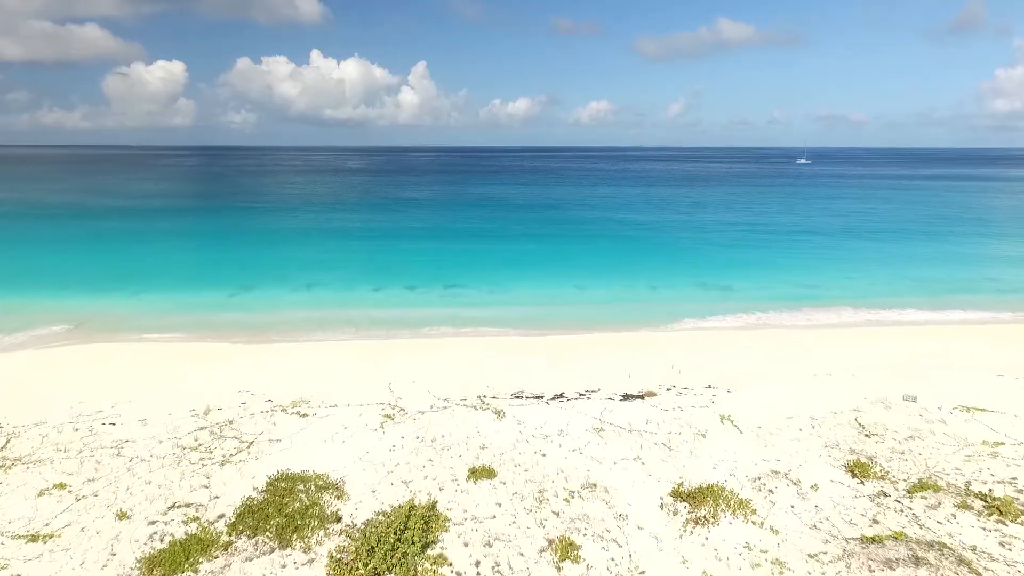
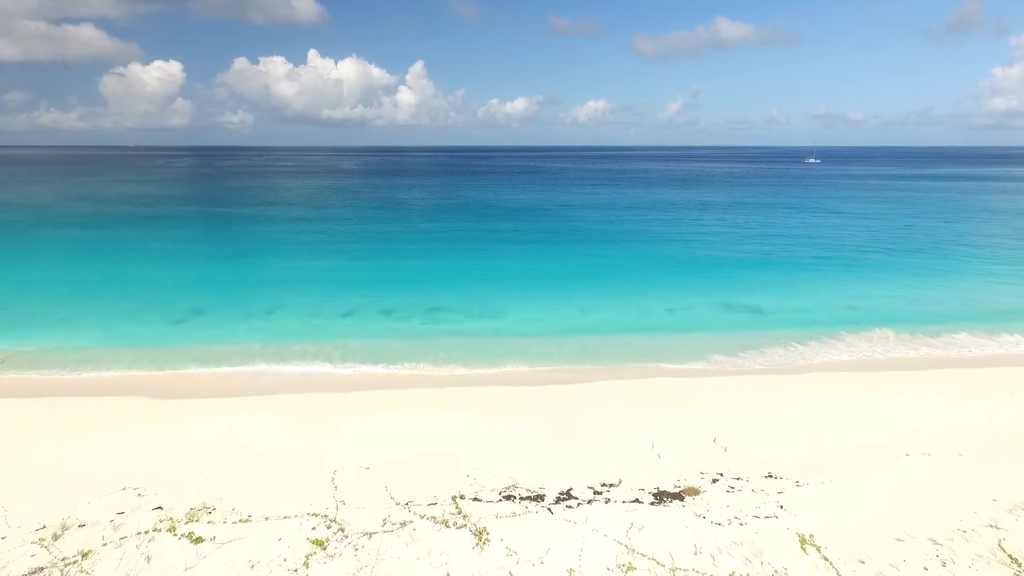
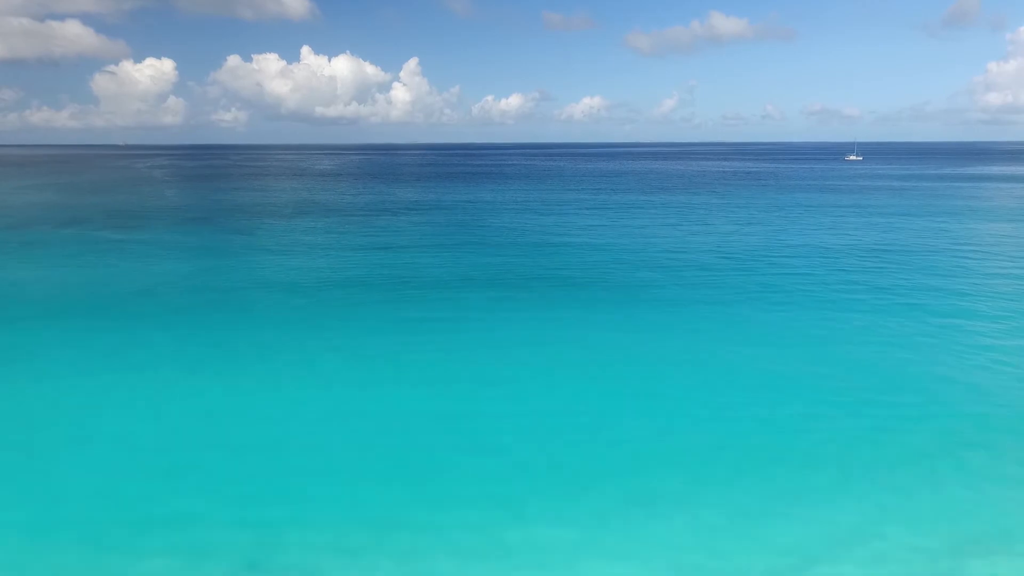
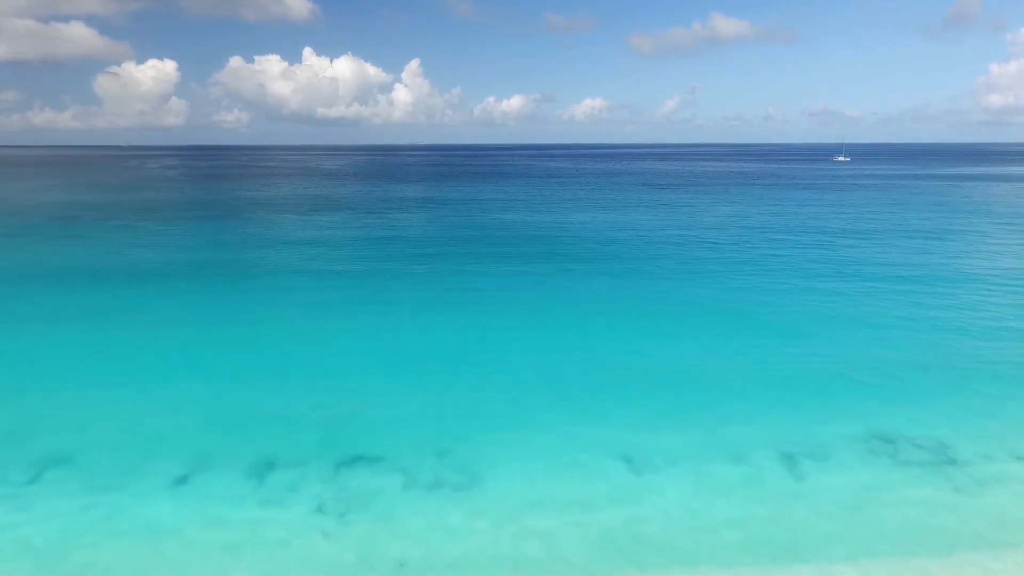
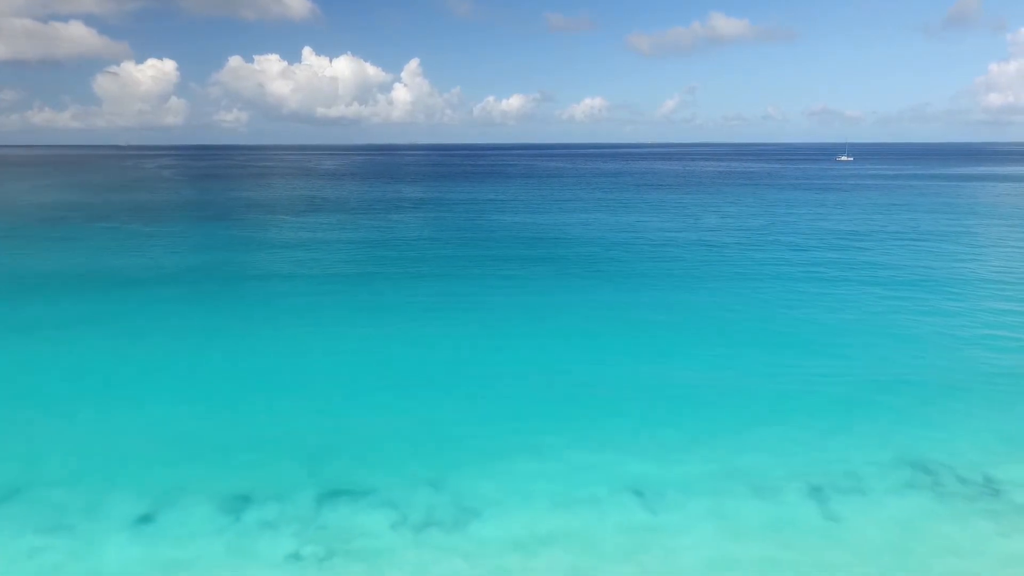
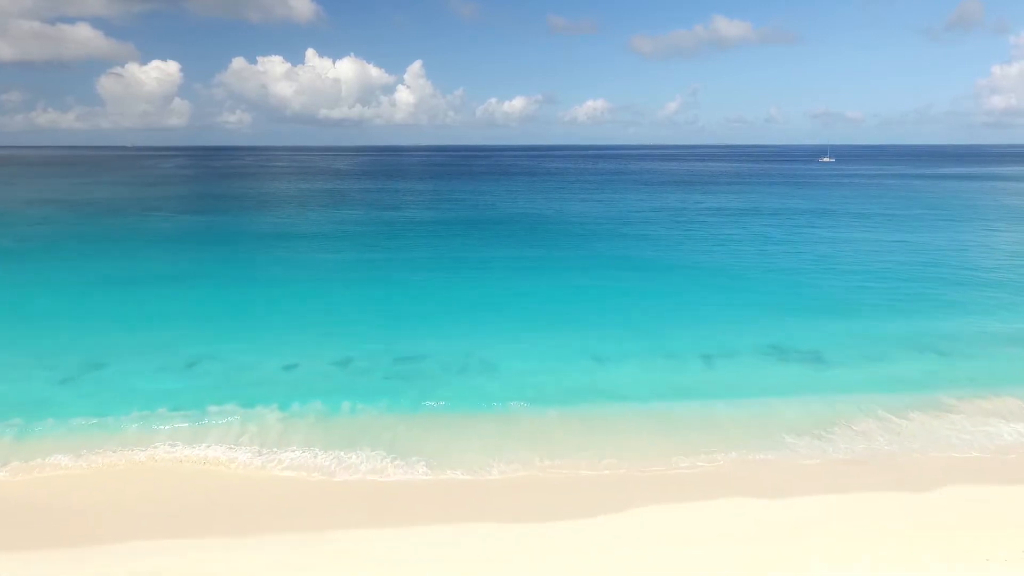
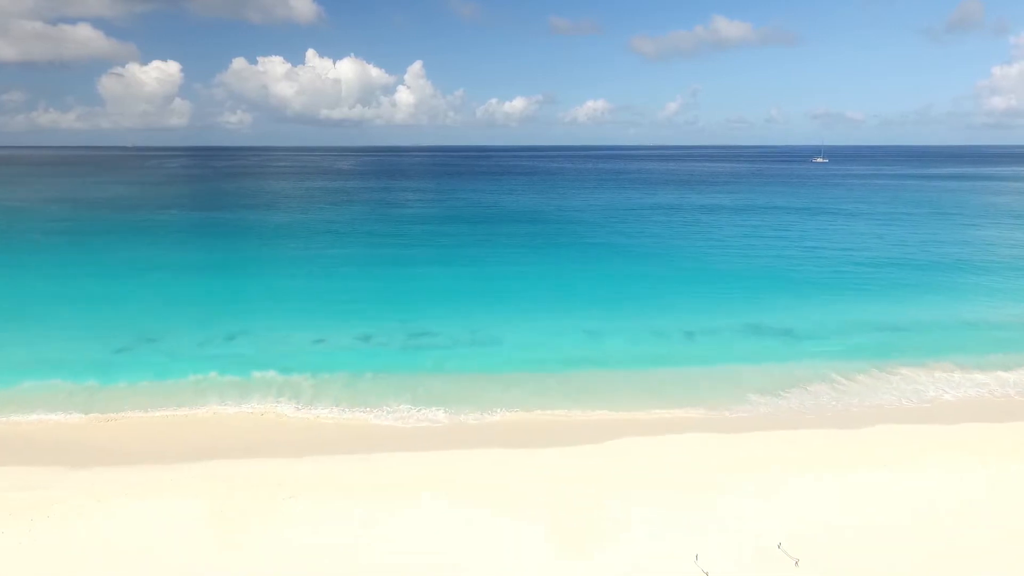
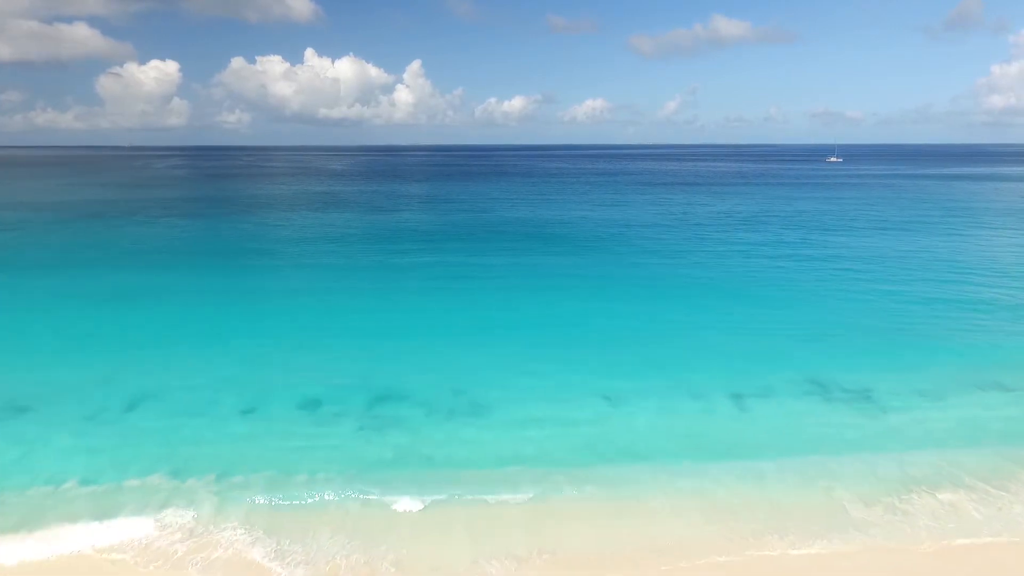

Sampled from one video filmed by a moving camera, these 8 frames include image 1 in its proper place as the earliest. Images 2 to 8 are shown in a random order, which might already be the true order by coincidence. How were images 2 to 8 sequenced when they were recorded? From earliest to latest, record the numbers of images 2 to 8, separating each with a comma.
2, 7, 6, 8, 4, 5, 3
